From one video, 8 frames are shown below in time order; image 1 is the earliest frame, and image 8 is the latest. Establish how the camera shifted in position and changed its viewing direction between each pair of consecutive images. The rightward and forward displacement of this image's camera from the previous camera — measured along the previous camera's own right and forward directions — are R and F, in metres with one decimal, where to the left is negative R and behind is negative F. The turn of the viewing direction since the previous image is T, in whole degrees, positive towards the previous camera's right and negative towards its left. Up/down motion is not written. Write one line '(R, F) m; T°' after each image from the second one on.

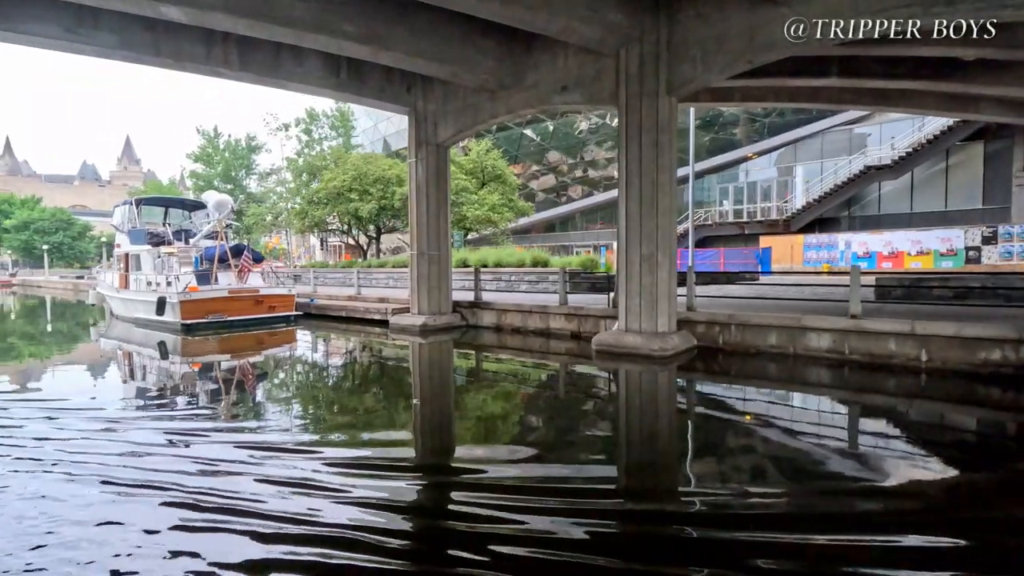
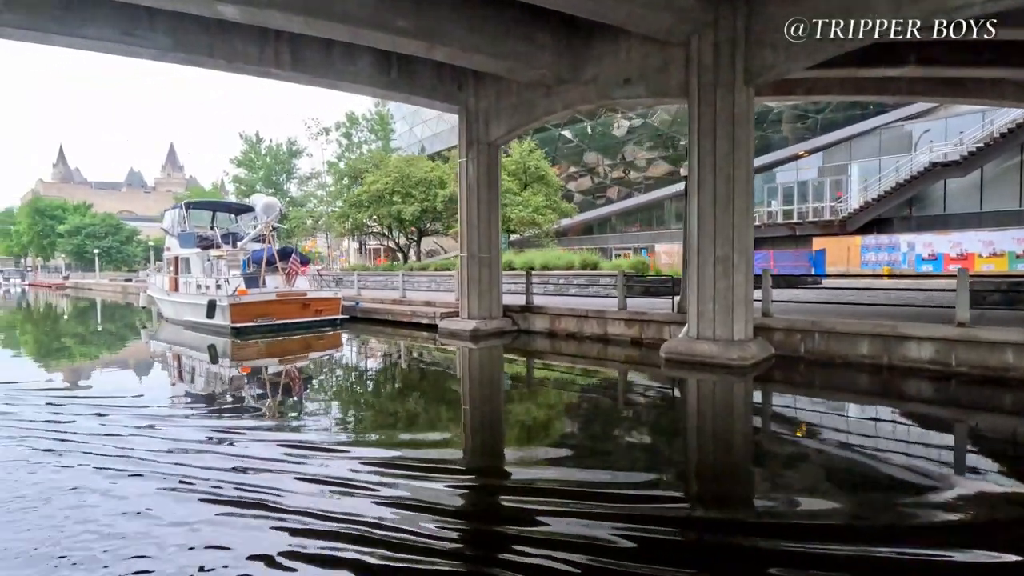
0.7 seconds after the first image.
(-0.5, +0.5) m; -3°
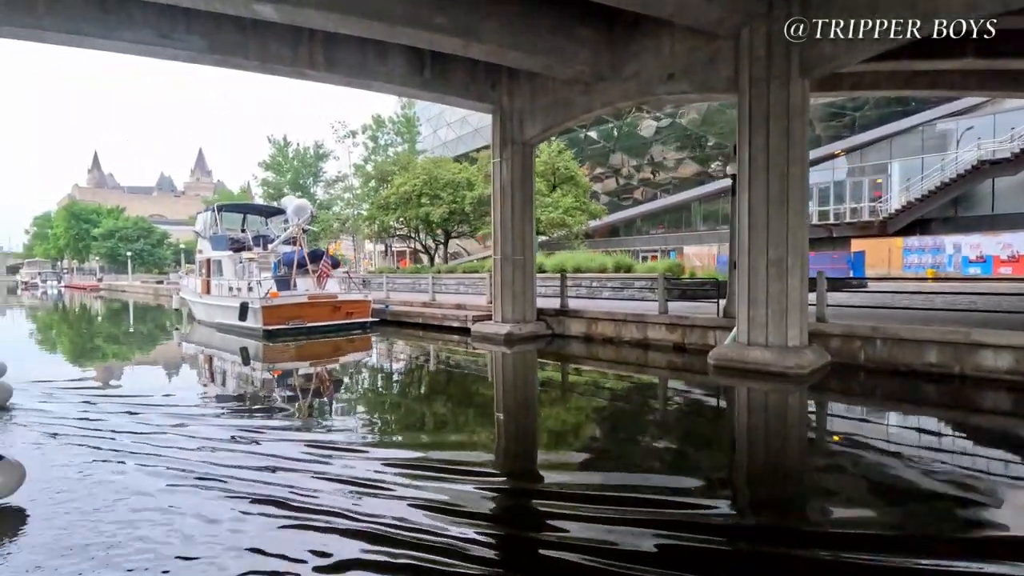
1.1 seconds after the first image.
(-0.3, +0.3) m; -2°
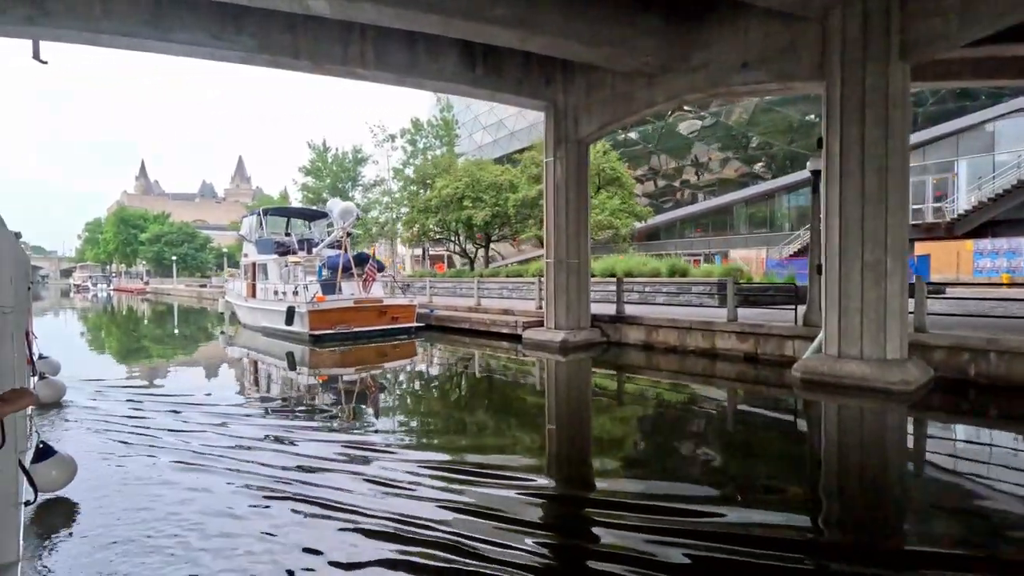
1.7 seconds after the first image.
(-0.5, +0.6) m; -3°
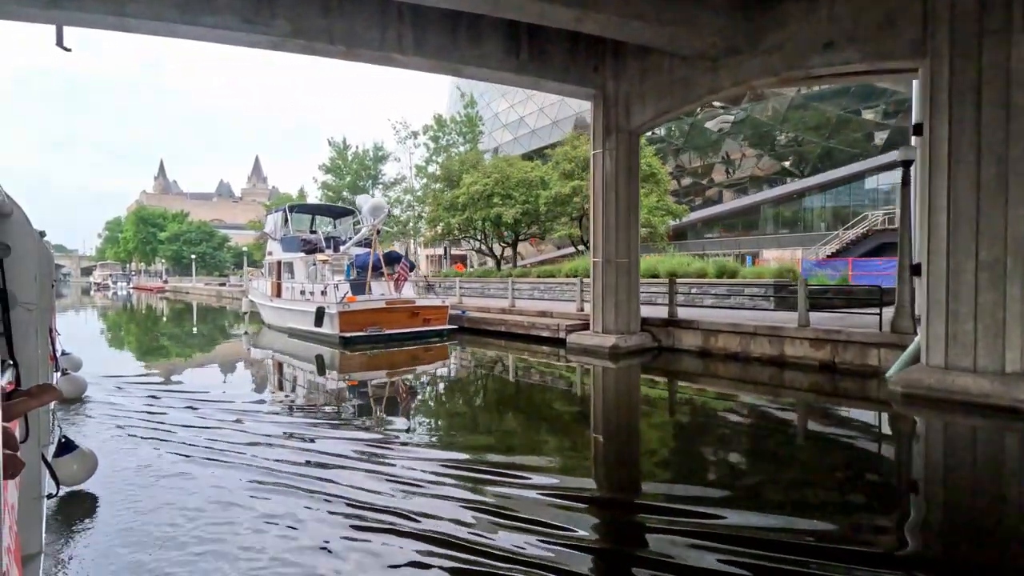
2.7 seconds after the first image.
(-0.6, +0.8) m; -1°
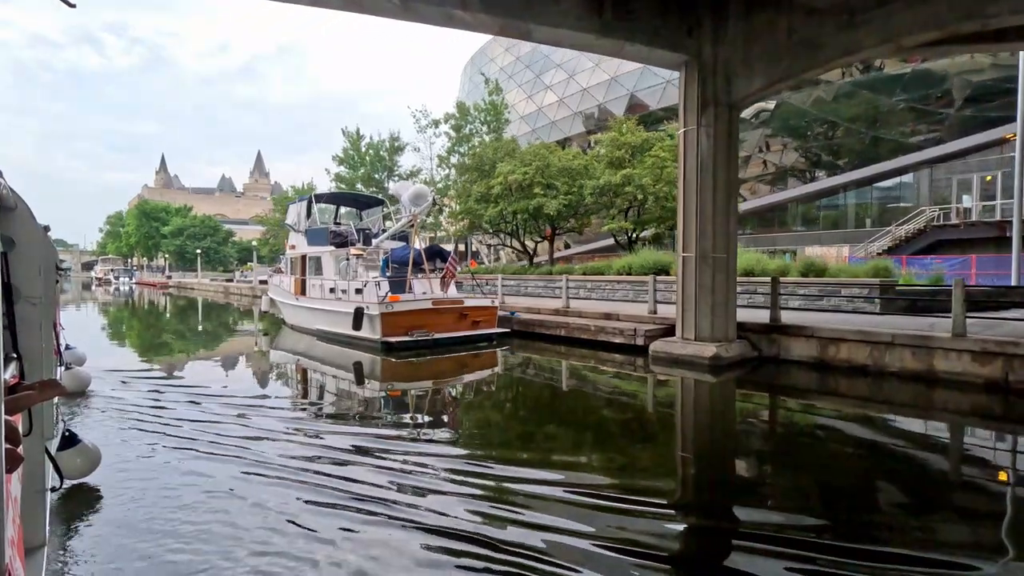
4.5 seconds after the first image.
(-1.3, +1.8) m; 0°
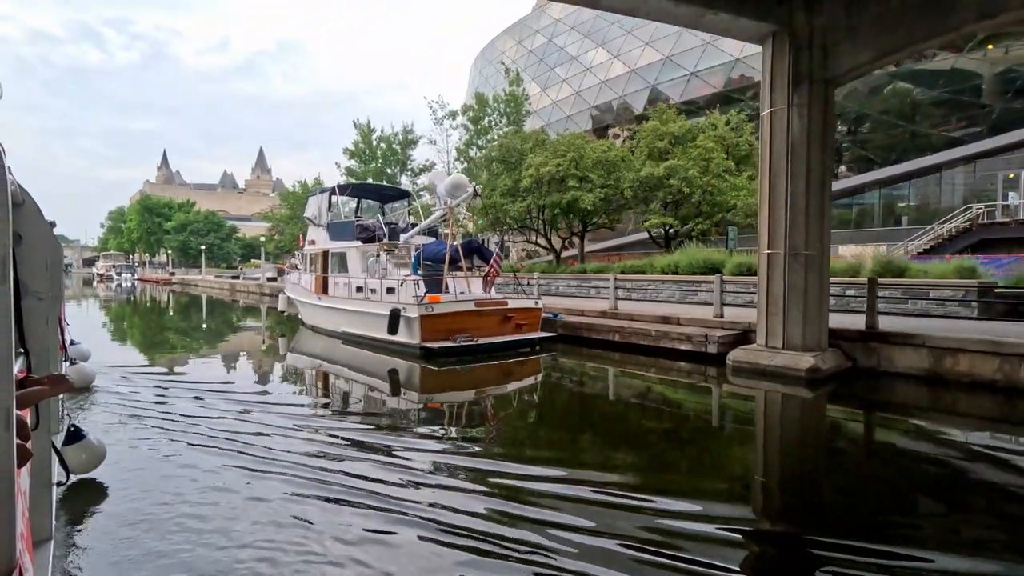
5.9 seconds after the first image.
(-1.0, +1.3) m; 0°
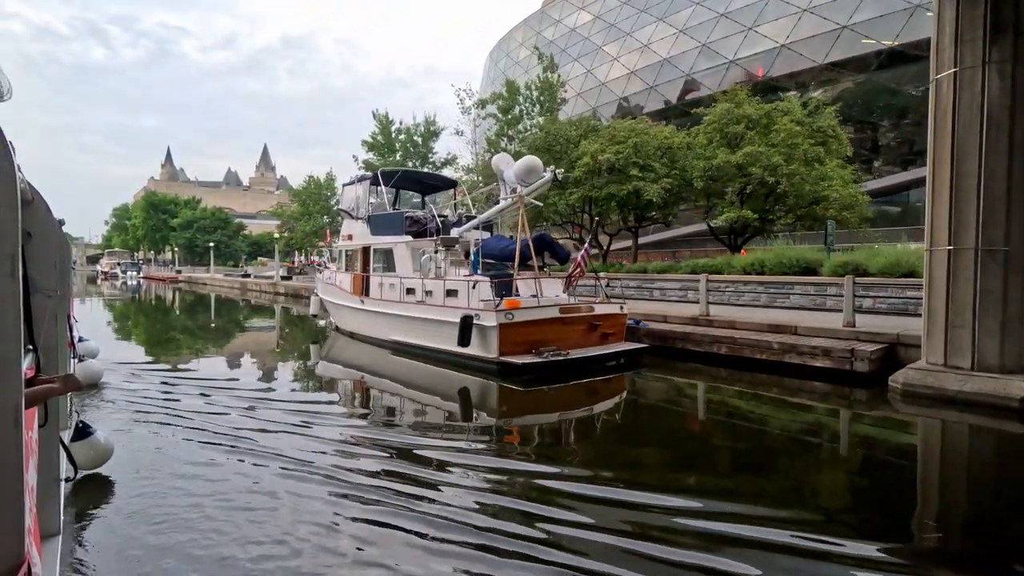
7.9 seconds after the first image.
(-1.4, +1.9) m; 0°
